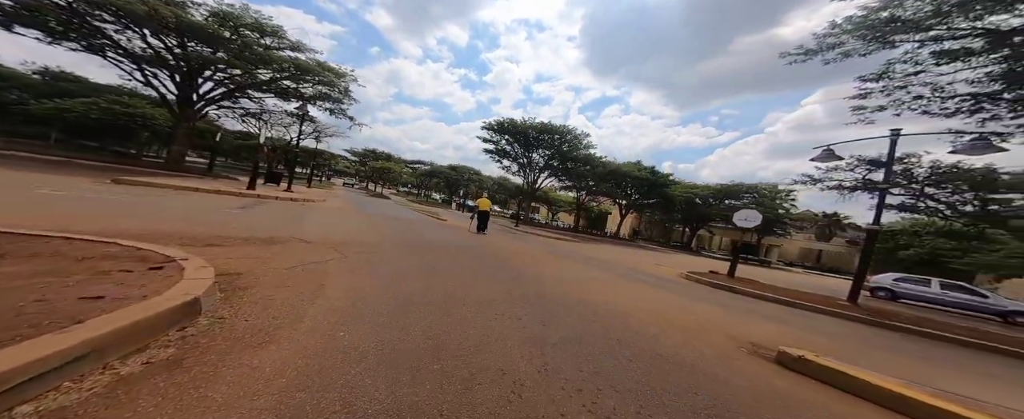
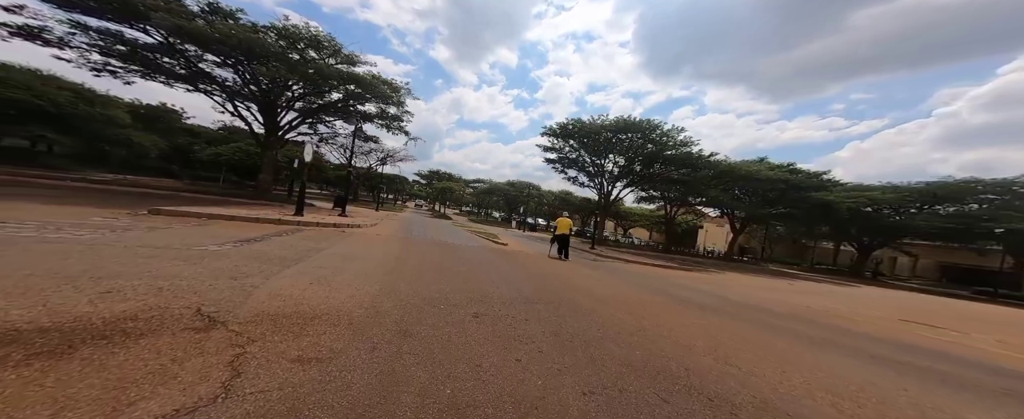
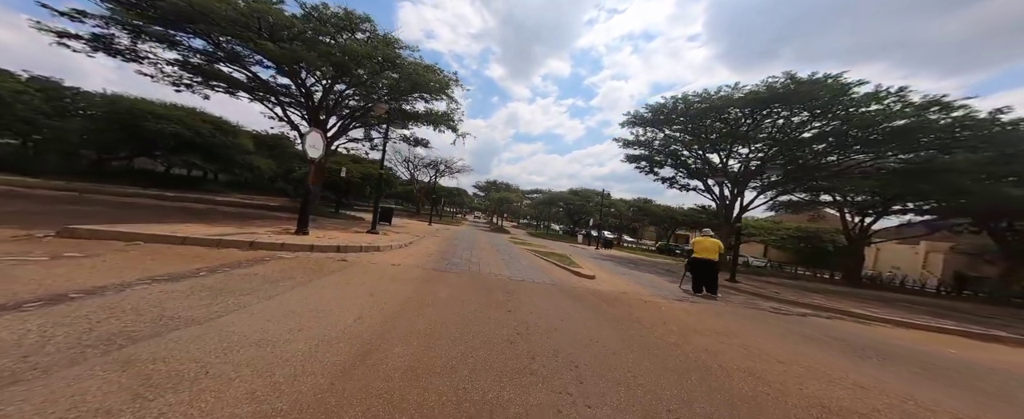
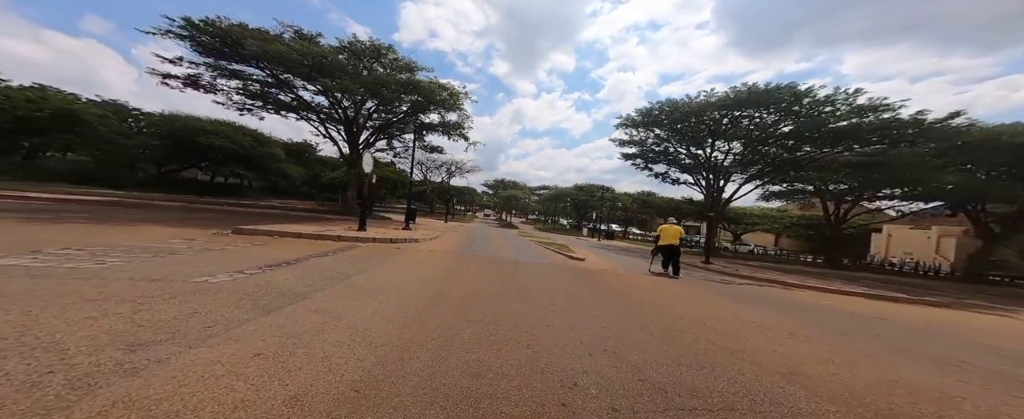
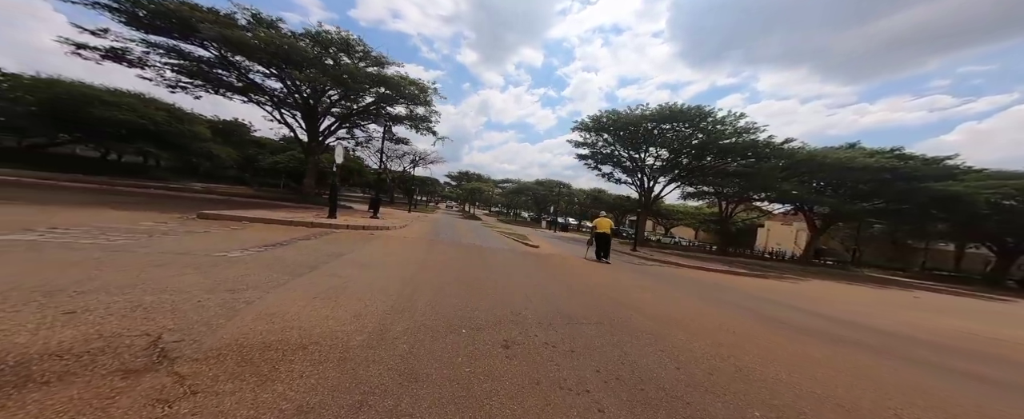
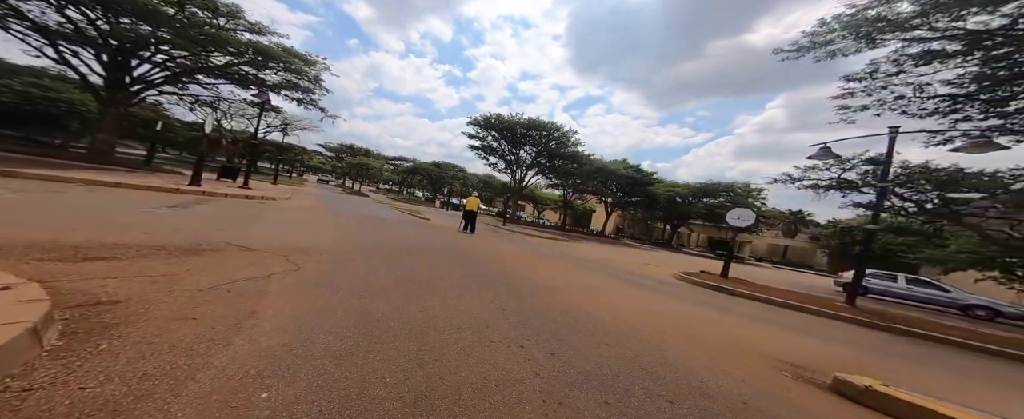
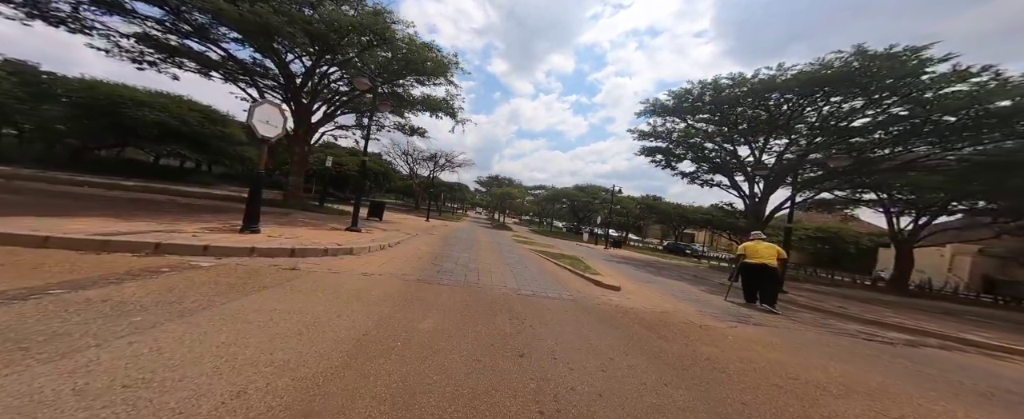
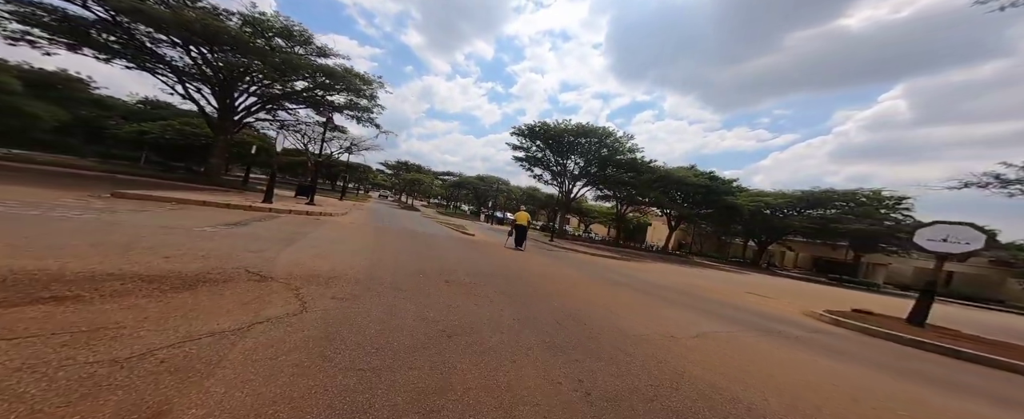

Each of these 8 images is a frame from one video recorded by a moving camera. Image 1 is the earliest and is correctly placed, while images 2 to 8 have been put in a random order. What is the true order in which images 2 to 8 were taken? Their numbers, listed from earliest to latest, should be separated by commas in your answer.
6, 8, 2, 5, 4, 3, 7
